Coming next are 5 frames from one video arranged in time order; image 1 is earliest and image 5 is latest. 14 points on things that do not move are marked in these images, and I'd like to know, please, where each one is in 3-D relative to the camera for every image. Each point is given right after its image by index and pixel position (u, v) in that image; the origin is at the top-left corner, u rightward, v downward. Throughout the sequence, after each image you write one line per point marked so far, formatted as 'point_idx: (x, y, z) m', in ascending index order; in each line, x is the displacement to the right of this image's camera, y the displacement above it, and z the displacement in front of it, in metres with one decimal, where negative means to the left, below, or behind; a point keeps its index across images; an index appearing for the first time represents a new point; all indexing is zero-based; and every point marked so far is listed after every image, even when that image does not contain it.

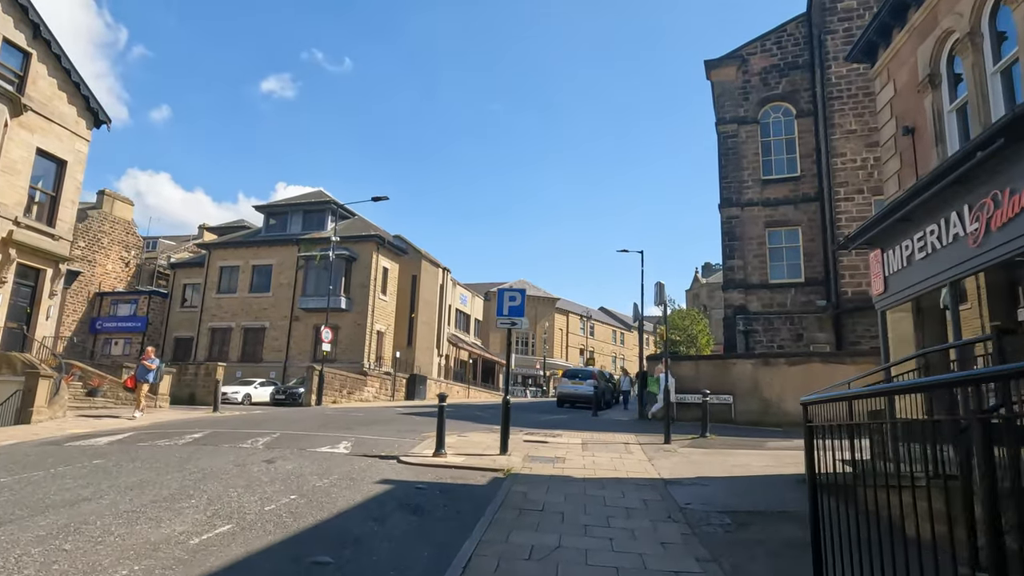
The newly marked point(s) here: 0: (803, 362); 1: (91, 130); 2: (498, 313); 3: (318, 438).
0: (+6.8, -1.7, +15.3) m
1: (-12.0, +4.5, +18.8) m
2: (-0.2, -0.4, +10.1) m
3: (-3.1, -2.4, +10.4) m
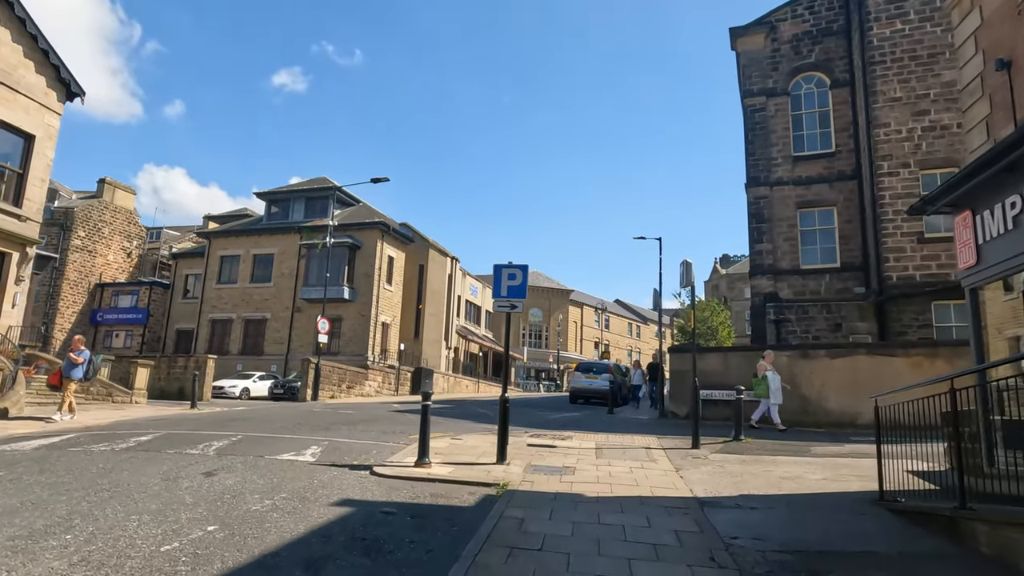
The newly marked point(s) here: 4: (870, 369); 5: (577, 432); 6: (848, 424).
0: (+6.9, -1.4, +13.5) m
1: (-11.8, +4.9, +17.4) m
2: (-0.2, -0.1, +8.4) m
3: (-3.1, -2.1, +8.9) m
4: (+7.2, -1.7, +13.3) m
5: (+1.1, -2.5, +11.3) m
6: (+6.7, -2.7, +13.3) m
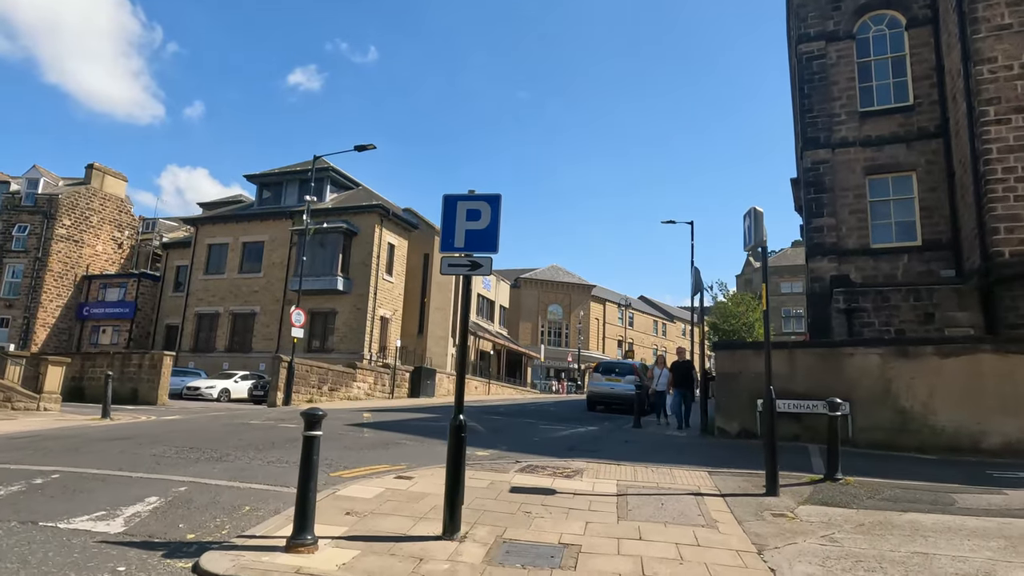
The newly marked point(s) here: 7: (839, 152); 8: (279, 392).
0: (+6.7, -1.0, +9.8) m
1: (-11.8, +5.3, +14.3) m
2: (-0.5, +0.3, +5.0) m
3: (-3.3, -1.7, +5.5) m
4: (+7.1, -1.2, +9.6) m
5: (+0.9, -2.1, +7.8) m
6: (+6.6, -2.3, +9.6) m
7: (+8.5, +3.5, +17.1) m
8: (-6.6, -3.0, +18.8) m
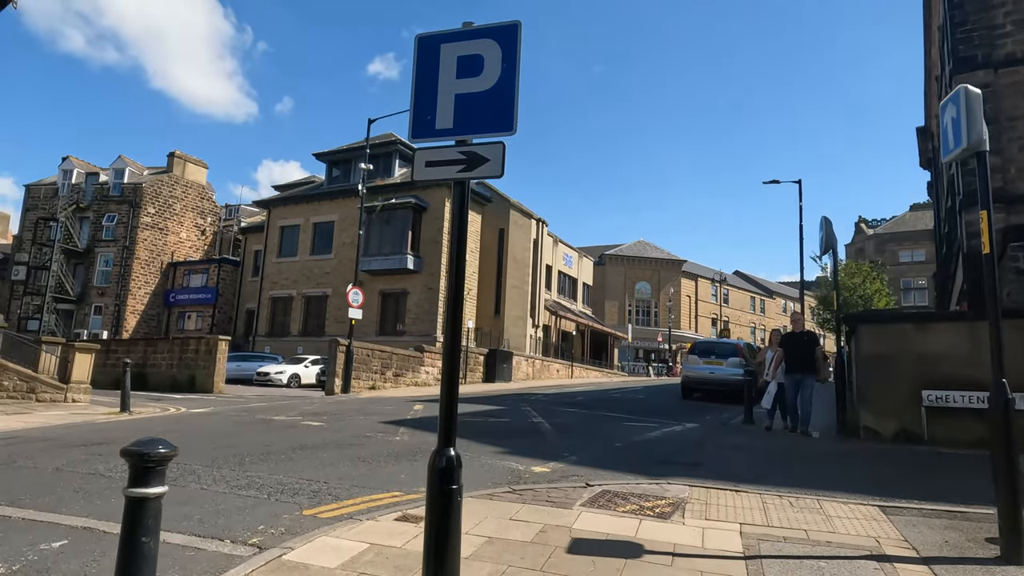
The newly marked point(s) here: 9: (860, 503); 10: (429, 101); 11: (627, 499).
0: (+7.5, -0.3, +6.6) m
1: (-10.5, +5.6, +13.3) m
2: (-0.4, +0.6, +2.7) m
3: (-3.1, -1.4, +3.6) m
4: (+7.8, -0.6, +6.3) m
5: (+1.5, -1.6, +5.4) m
6: (+7.4, -1.7, +6.4) m
7: (+10.0, +4.4, +13.4) m
8: (-4.6, -2.4, +17.3) m
9: (+2.7, -1.7, +5.1) m
10: (-0.3, +0.7, +2.7) m
11: (+0.9, -1.6, +5.1) m
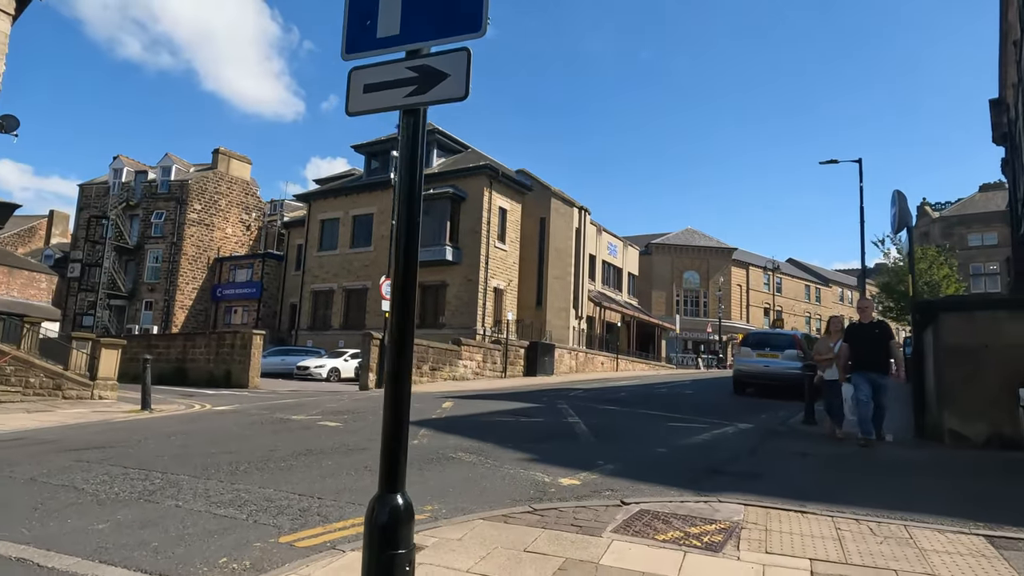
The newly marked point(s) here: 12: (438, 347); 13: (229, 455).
0: (+7.7, -0.1, +5.2) m
1: (-9.8, +5.7, +13.1) m
2: (-0.4, +0.7, +1.9) m
3: (-3.0, -1.4, +3.1) m
4: (+8.0, -0.4, +5.0) m
5: (+1.6, -1.5, +4.5) m
6: (+7.6, -1.5, +5.1) m
7: (+10.6, +4.7, +11.9) m
8: (-3.6, -2.2, +16.8) m
9: (+2.8, -1.5, +4.2) m
10: (-0.4, +0.8, +1.9) m
11: (+1.0, -1.5, +4.3) m
12: (-2.2, -1.7, +19.6) m
13: (-2.6, -1.5, +6.1) m
